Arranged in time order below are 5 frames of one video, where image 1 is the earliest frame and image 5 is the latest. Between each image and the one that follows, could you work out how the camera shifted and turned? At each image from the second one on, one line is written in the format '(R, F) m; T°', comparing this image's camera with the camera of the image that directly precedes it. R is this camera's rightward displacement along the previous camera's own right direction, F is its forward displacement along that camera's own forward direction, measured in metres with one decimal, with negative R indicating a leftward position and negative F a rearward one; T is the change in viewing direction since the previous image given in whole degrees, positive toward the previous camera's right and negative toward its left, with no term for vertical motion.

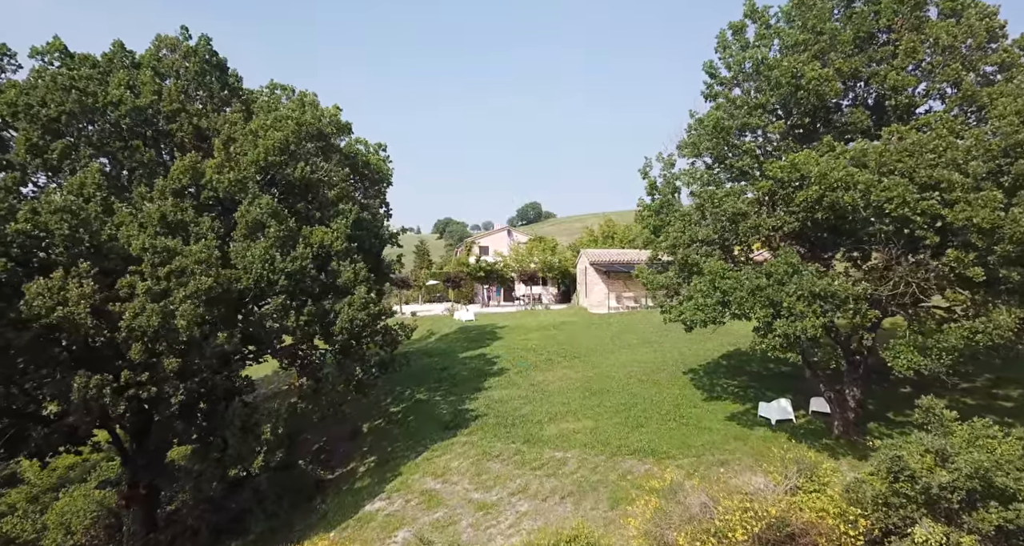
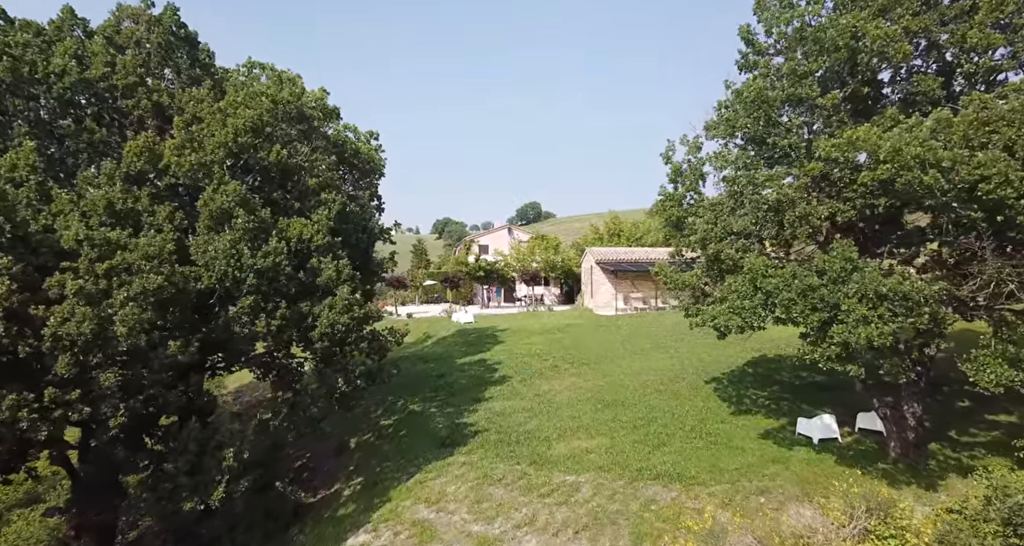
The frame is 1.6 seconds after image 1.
(-0.1, +2.0) m; 0°
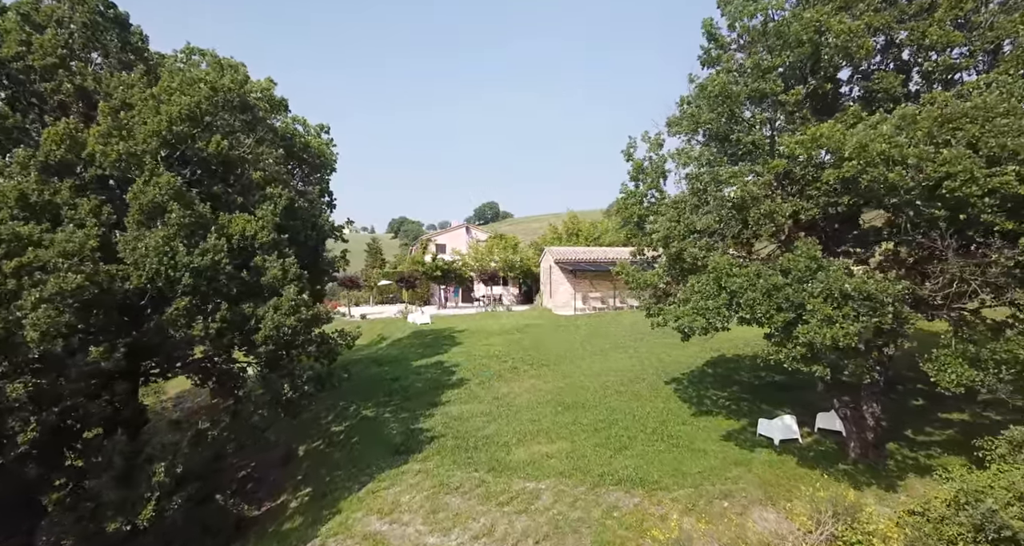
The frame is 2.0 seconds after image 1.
(0.0, +0.6) m; +4°
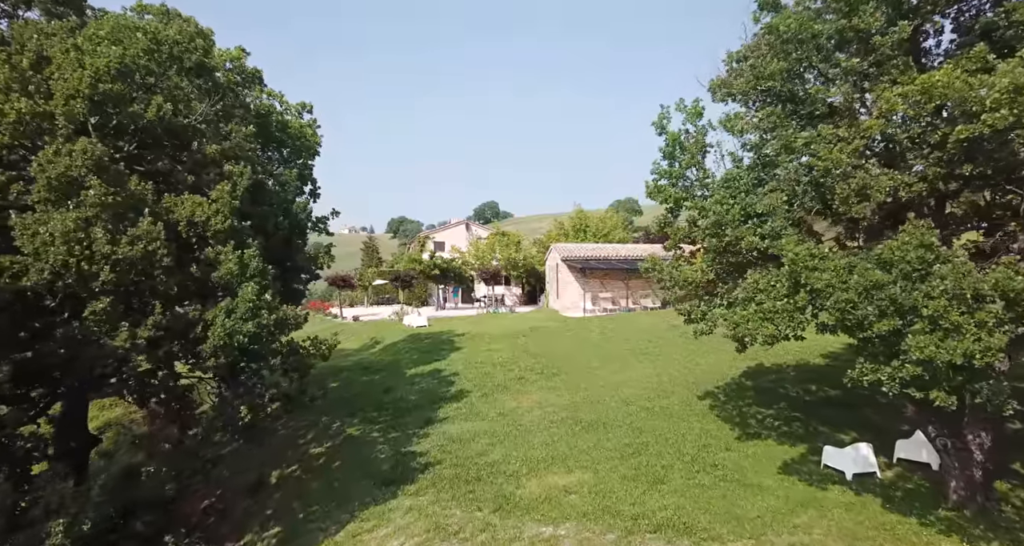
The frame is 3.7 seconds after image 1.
(-0.2, +2.5) m; 0°
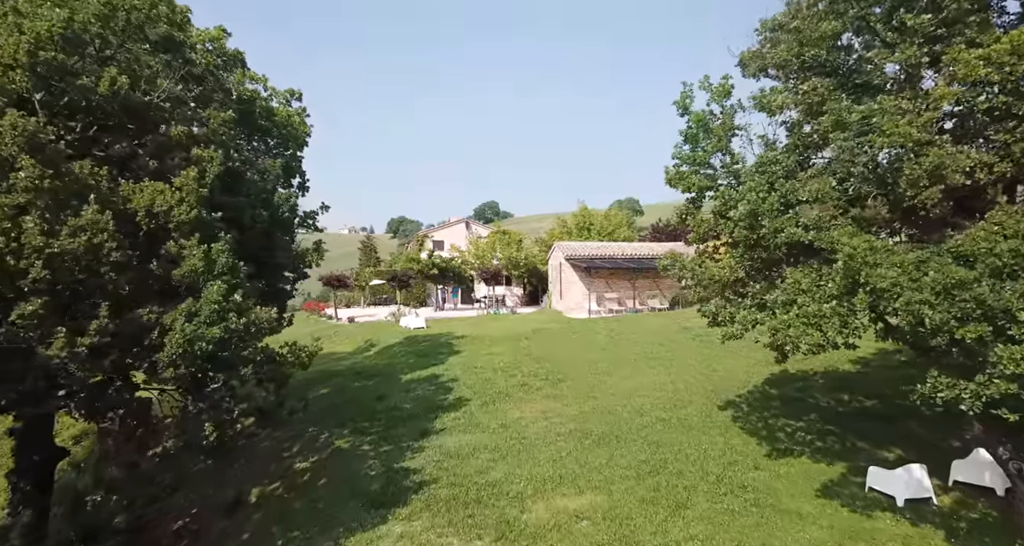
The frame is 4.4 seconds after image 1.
(-0.1, +1.3) m; 0°
